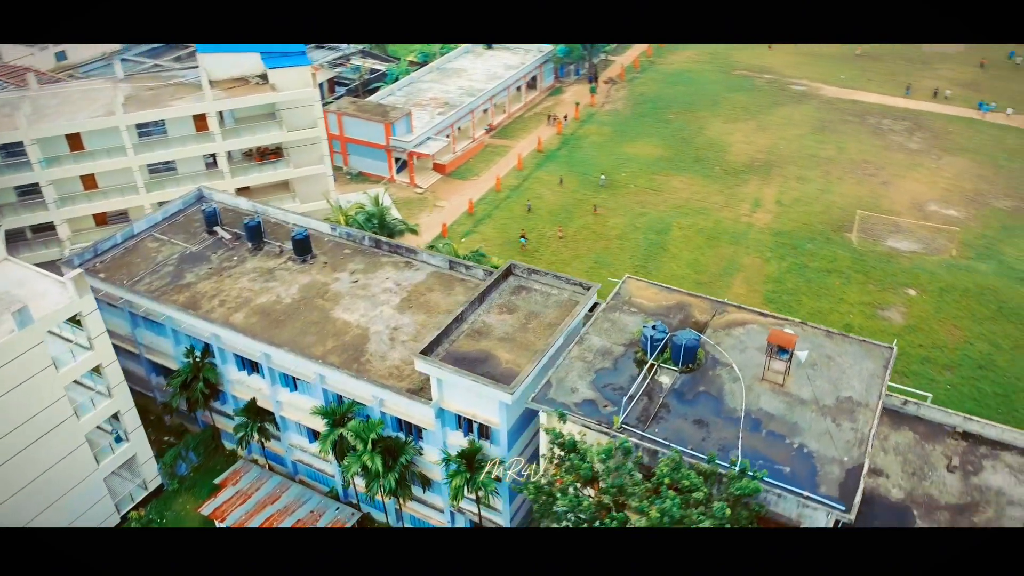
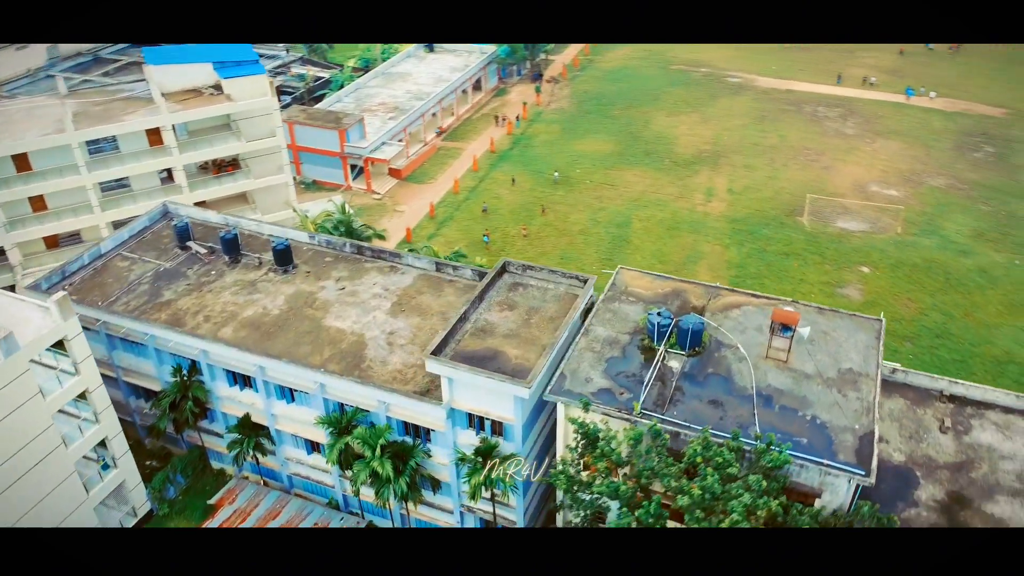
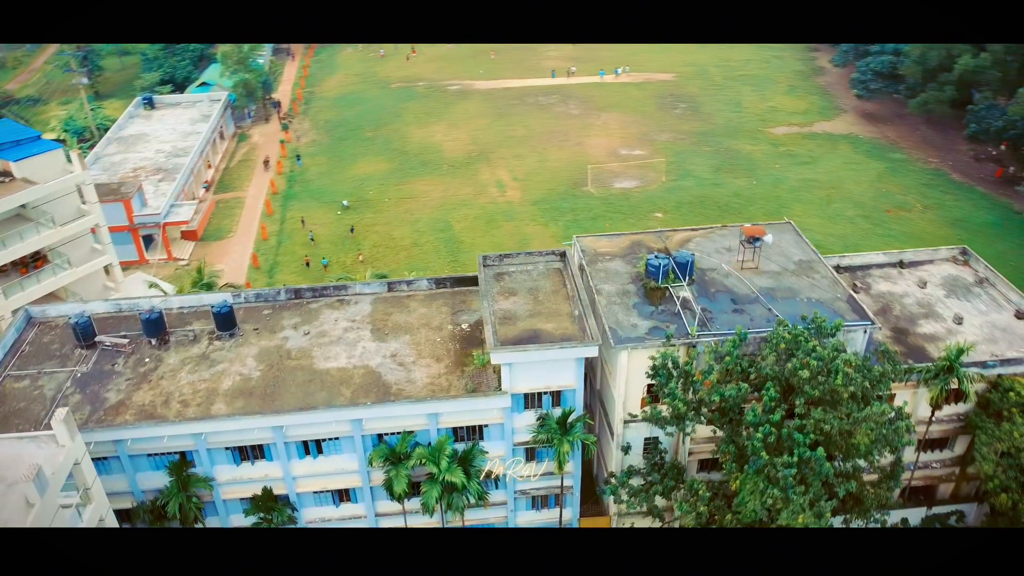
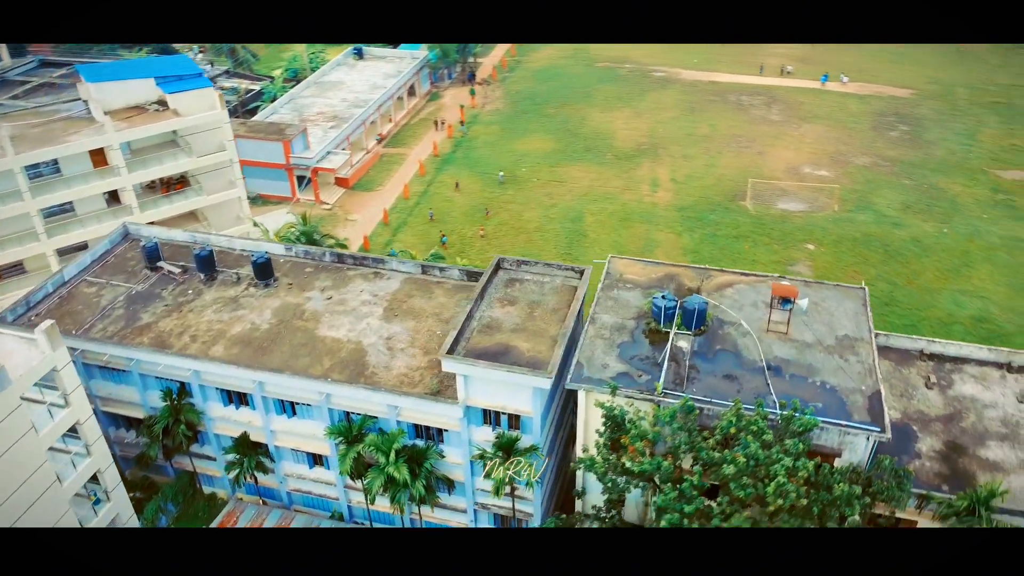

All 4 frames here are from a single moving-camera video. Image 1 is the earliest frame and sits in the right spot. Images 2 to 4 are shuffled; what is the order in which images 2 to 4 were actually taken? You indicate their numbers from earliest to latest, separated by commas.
2, 4, 3
